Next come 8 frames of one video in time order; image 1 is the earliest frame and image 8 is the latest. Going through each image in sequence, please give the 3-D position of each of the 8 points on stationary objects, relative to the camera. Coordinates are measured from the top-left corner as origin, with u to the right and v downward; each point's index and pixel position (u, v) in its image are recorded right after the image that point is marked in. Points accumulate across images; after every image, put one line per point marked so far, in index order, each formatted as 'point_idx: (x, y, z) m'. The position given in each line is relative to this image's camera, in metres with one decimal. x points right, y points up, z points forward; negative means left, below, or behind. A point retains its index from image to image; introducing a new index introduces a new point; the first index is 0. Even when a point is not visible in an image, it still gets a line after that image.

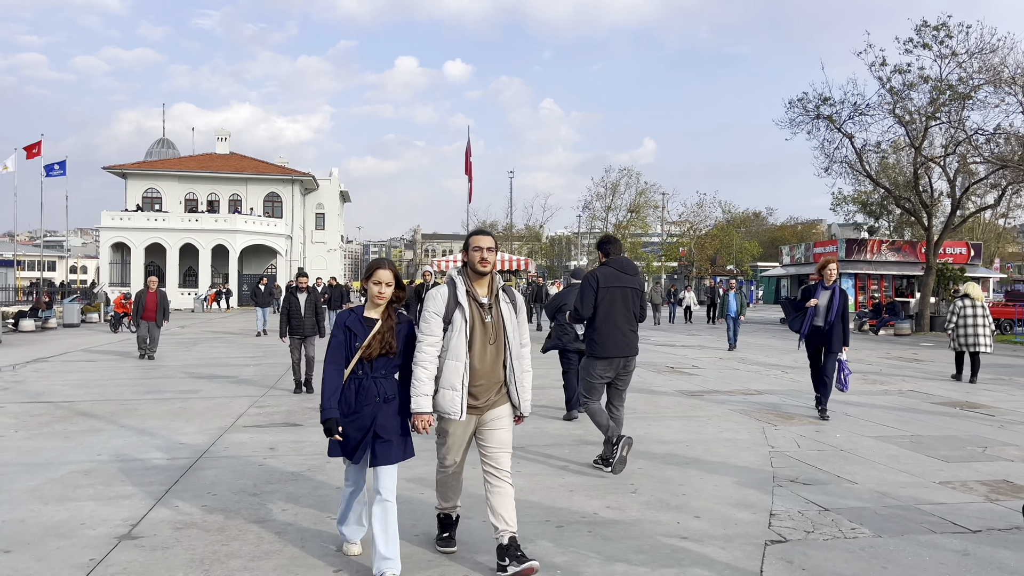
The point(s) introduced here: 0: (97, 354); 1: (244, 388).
0: (-8.7, -1.4, +16.9) m
1: (-3.8, -1.4, +11.4) m
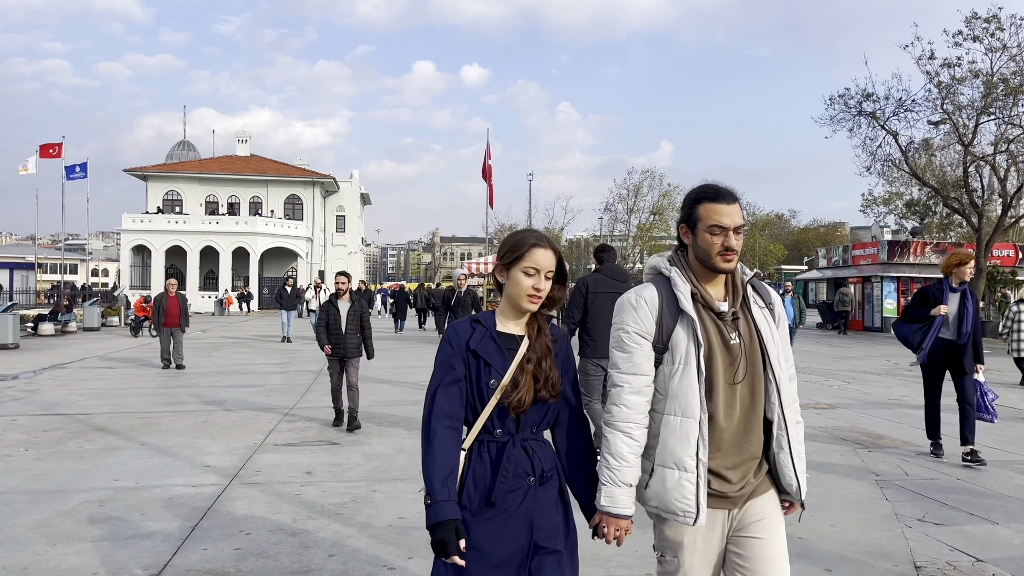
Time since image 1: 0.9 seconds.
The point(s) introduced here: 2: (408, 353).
0: (-8.0, -1.5, +16.3) m
1: (-3.2, -1.5, +10.6) m
2: (-2.2, -1.4, +17.2) m
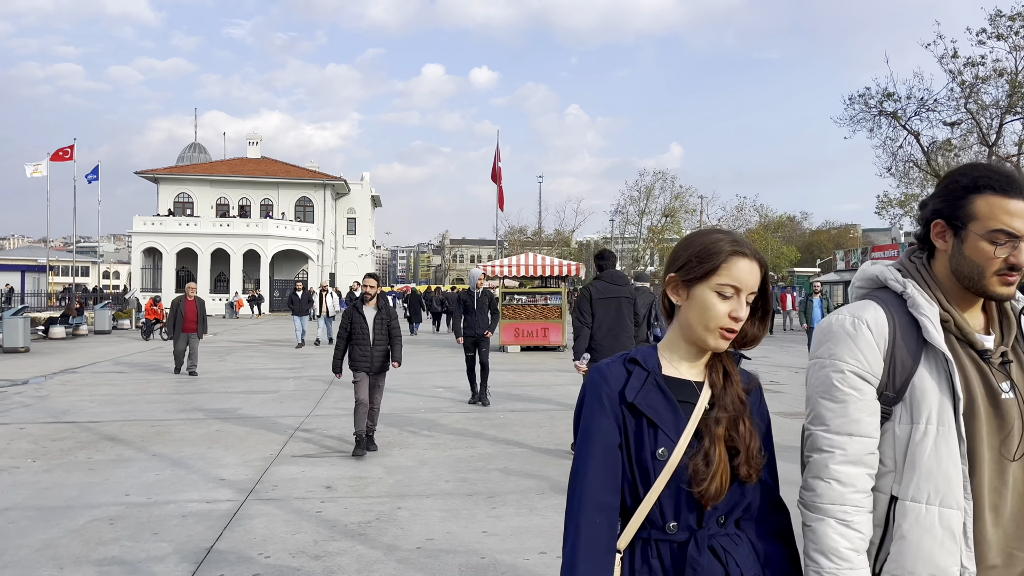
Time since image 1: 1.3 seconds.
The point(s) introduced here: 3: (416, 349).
0: (-7.6, -1.5, +16.0) m
1: (-2.9, -1.5, +10.3) m
2: (-1.9, -1.5, +16.9) m
3: (-2.3, -1.5, +19.2) m
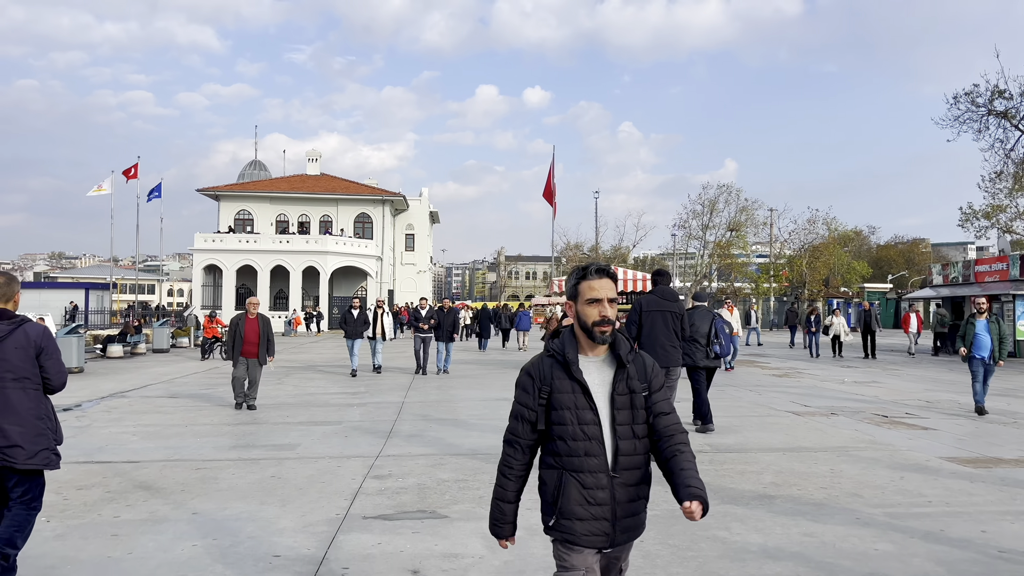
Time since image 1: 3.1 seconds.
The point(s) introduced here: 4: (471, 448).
0: (-6.1, -1.9, +14.8) m
1: (-1.7, -1.7, +8.9) m
2: (-0.3, -1.8, +15.4) m
3: (-0.6, -1.8, +17.6) m
4: (-0.4, -1.7, +8.6) m
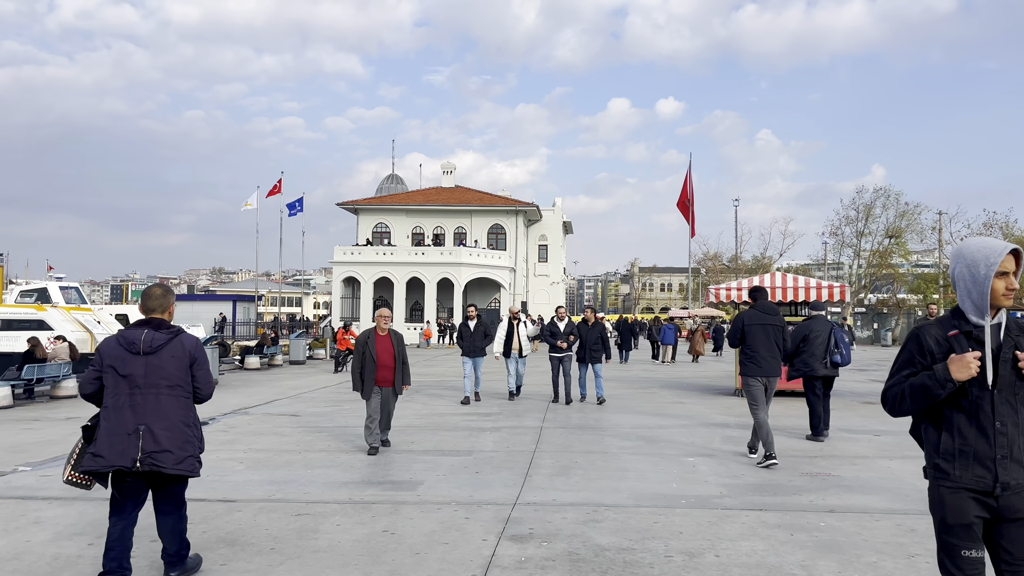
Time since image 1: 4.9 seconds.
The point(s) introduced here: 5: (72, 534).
0: (-3.6, -2.0, +13.9) m
1: (-0.2, -1.8, +7.3) m
2: (+2.2, -2.0, +13.5) m
3: (+2.3, -2.0, +15.7) m
4: (+1.0, -1.8, +6.8) m
5: (-3.1, -1.7, +5.6) m
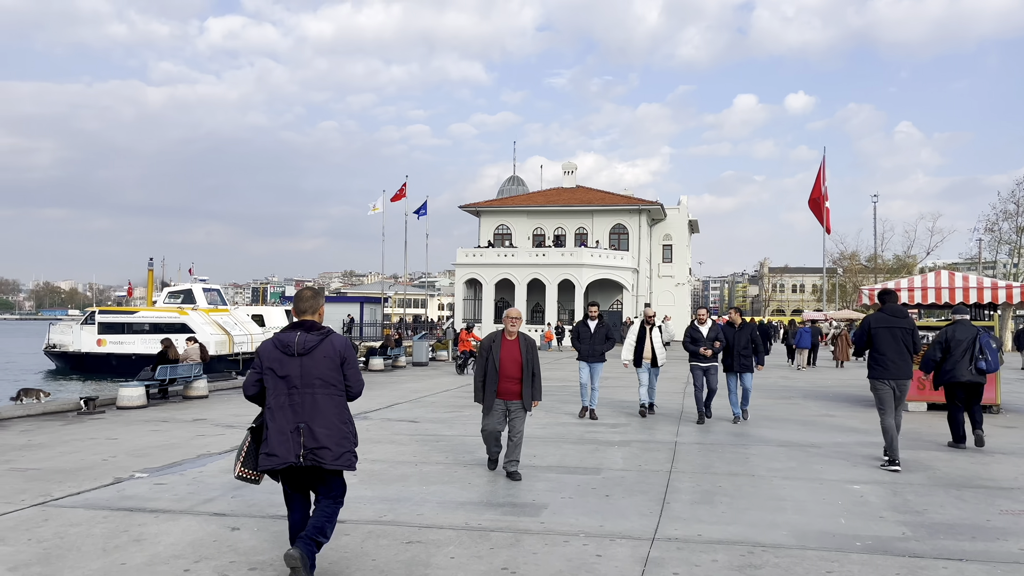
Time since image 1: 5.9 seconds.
0: (-1.5, -2.0, +13.4) m
1: (+0.8, -1.8, +6.4) m
2: (+4.2, -2.0, +12.2) m
3: (+4.7, -2.0, +14.4) m
4: (+2.0, -1.8, +5.8) m
5: (-2.2, -1.7, +5.2) m
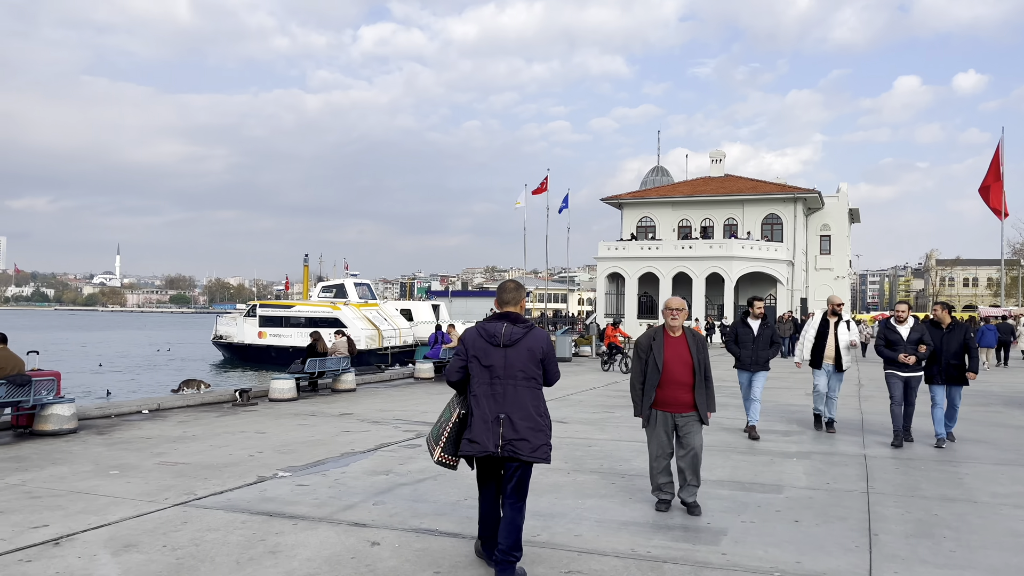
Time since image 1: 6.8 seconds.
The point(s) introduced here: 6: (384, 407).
0: (+1.0, -1.9, +12.7) m
1: (+2.0, -1.7, +5.4) m
2: (+6.3, -1.9, +10.4) m
3: (+7.2, -1.9, +12.5) m
4: (+3.0, -1.7, +4.5) m
5: (-1.2, -1.6, +4.7) m
6: (-2.1, -1.9, +13.1) m
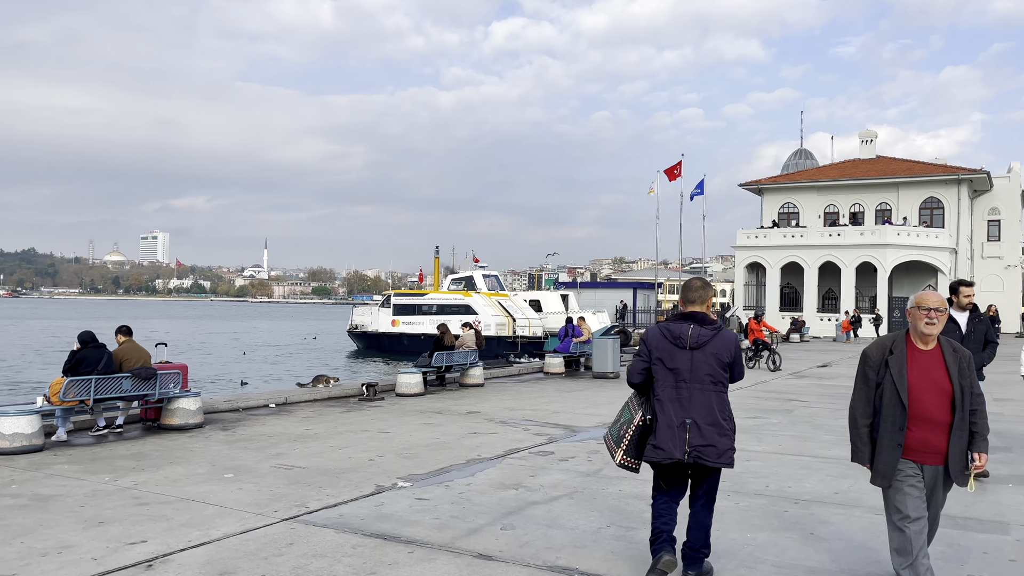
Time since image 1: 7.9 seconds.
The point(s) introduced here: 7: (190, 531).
0: (+3.0, -1.8, +11.4) m
1: (+2.8, -1.6, +4.0) m
2: (+7.9, -1.7, +8.3) m
3: (+9.1, -1.8, +10.3) m
4: (+3.7, -1.6, +3.0) m
5: (-0.4, -1.6, +3.8) m
6: (0.0, -1.8, +12.3) m
7: (-2.1, -1.6, +5.2) m
